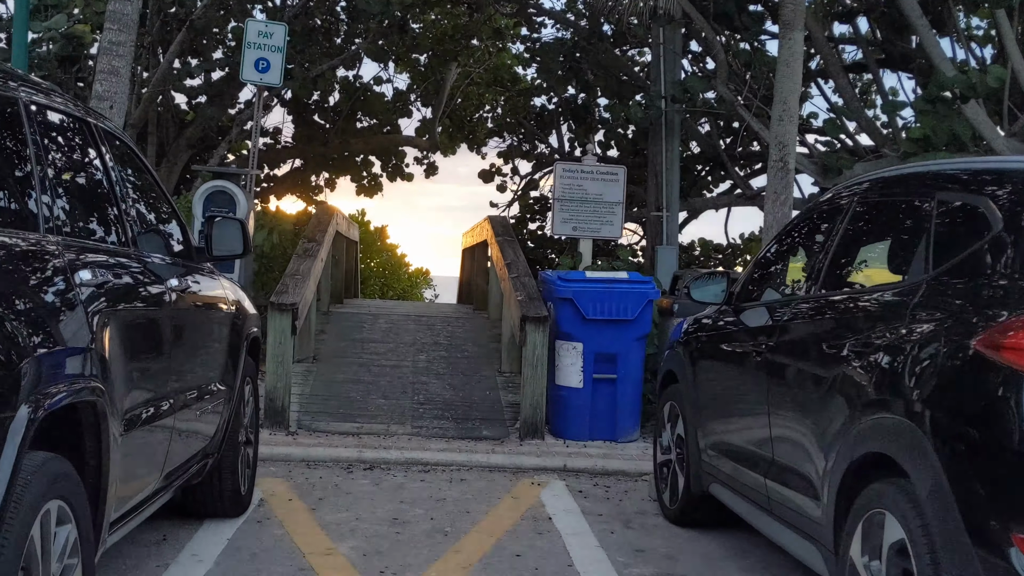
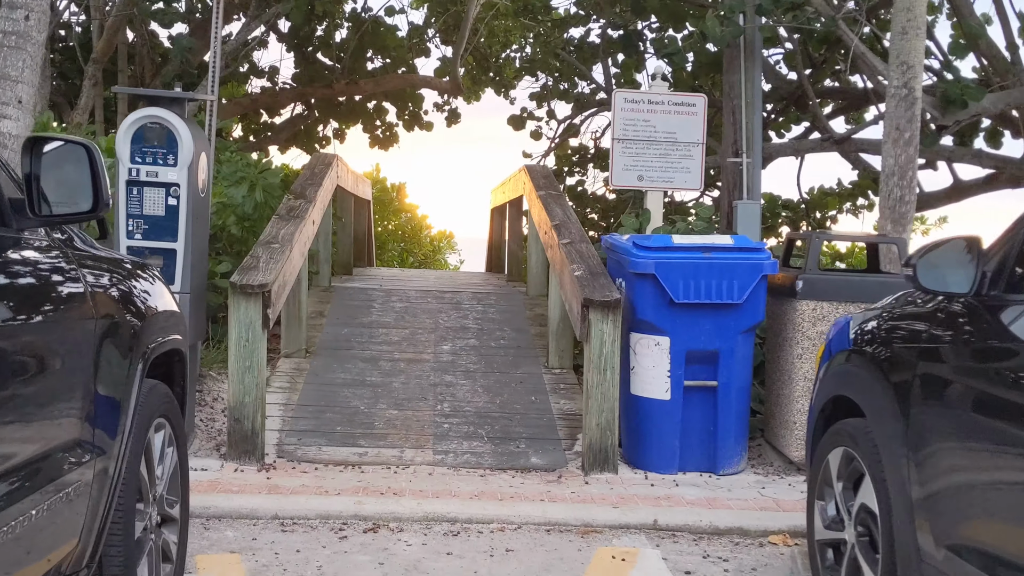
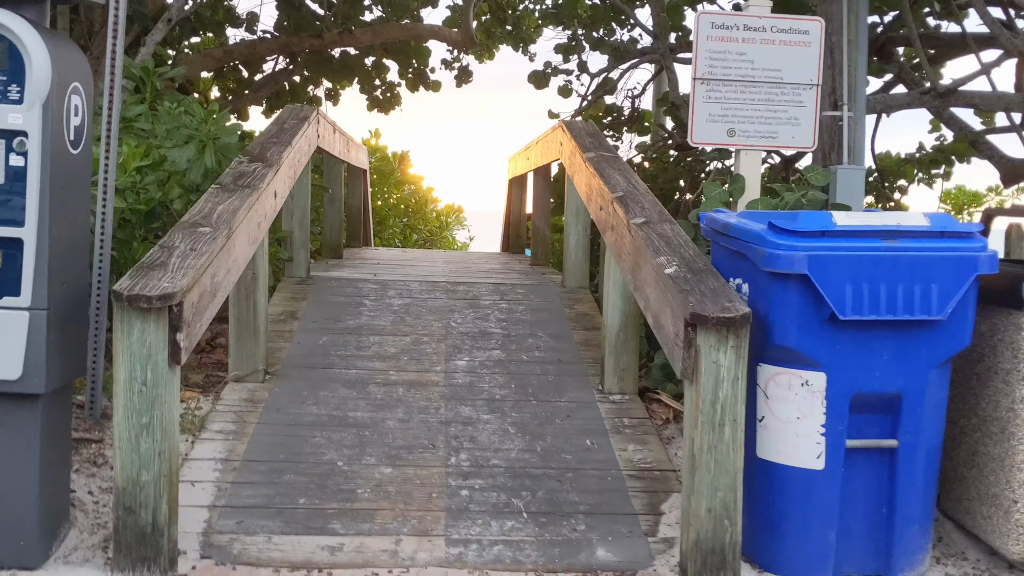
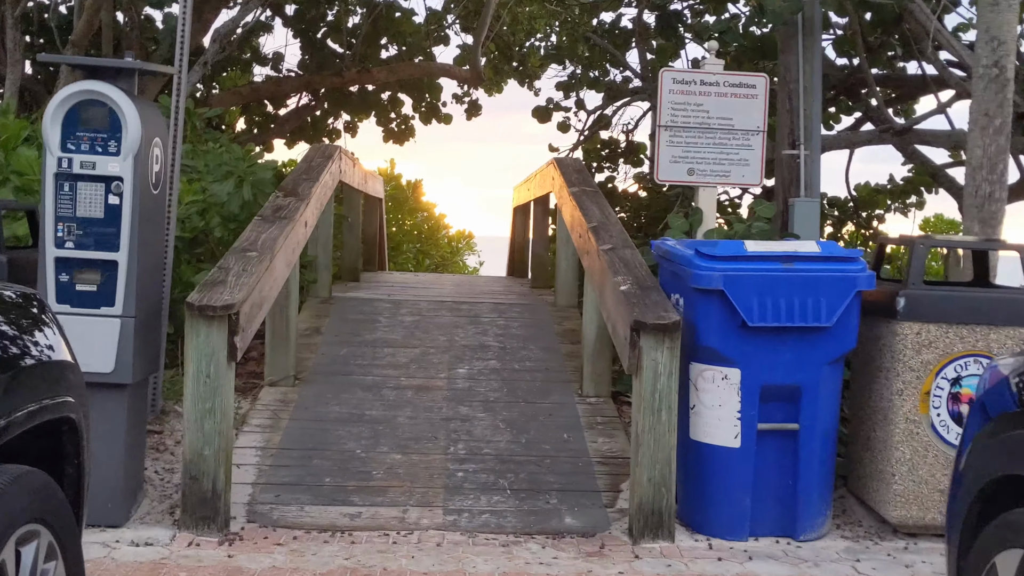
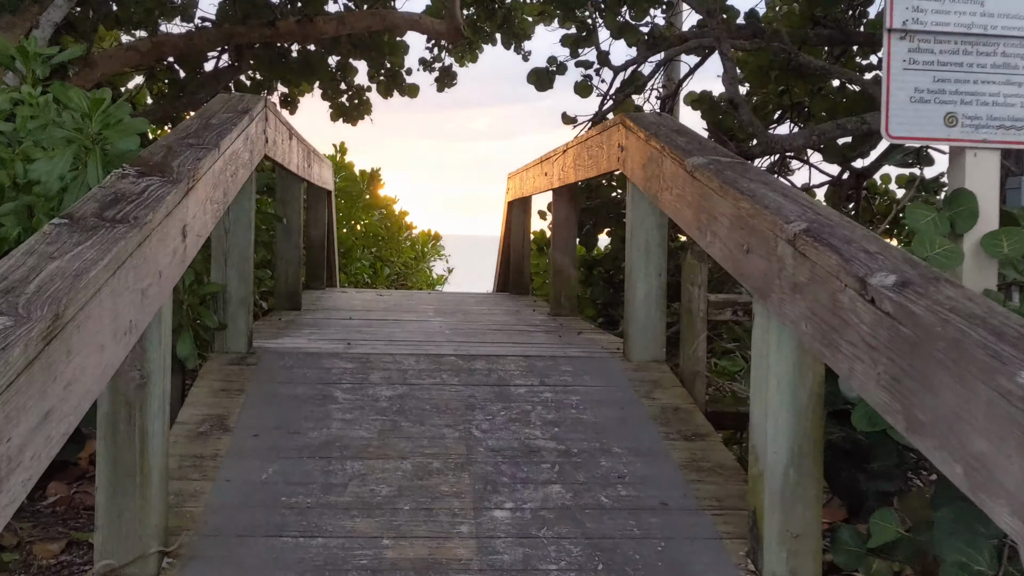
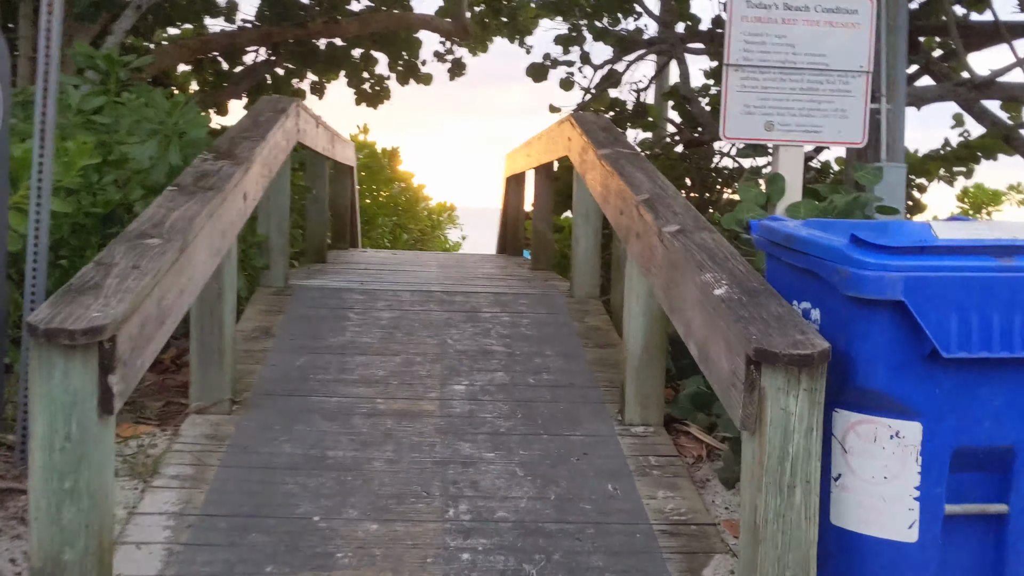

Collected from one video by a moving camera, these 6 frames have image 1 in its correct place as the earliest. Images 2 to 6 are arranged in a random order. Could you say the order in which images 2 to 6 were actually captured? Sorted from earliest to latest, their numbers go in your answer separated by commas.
2, 4, 3, 6, 5
